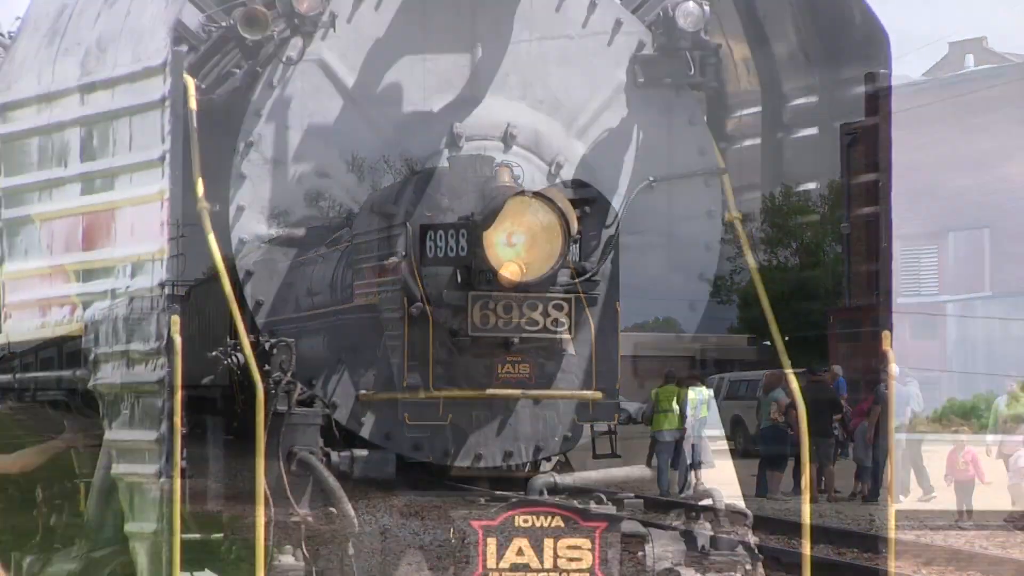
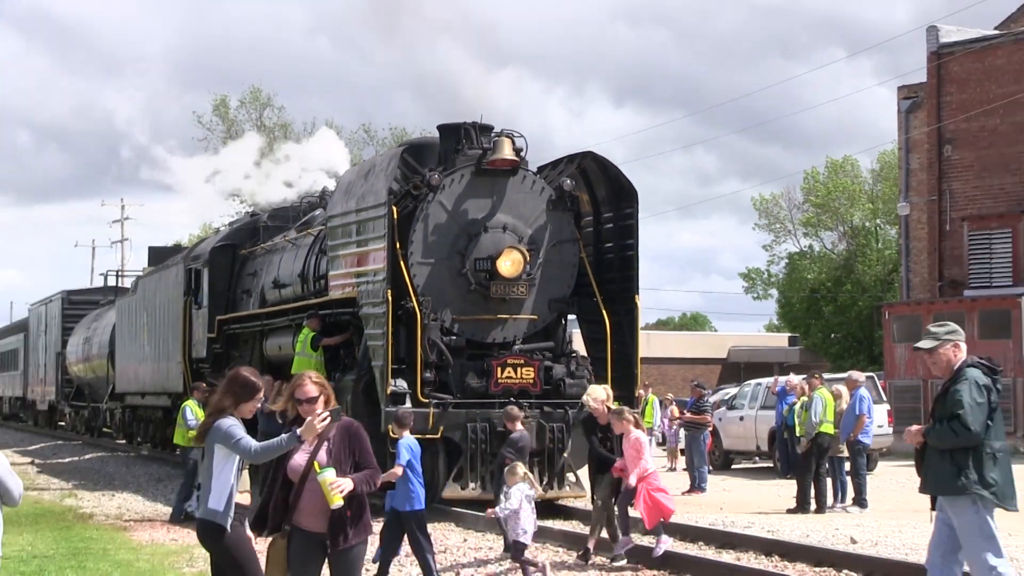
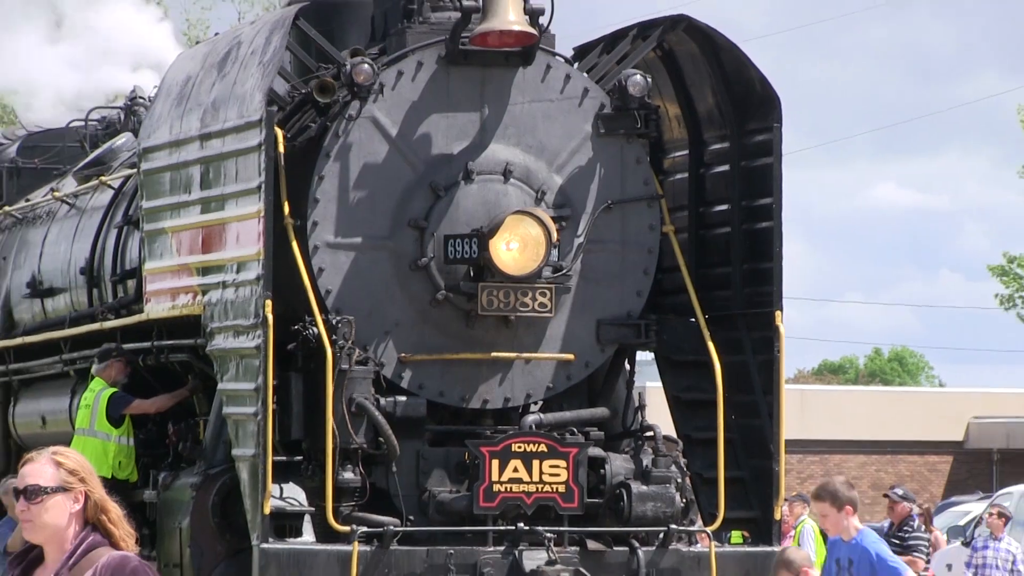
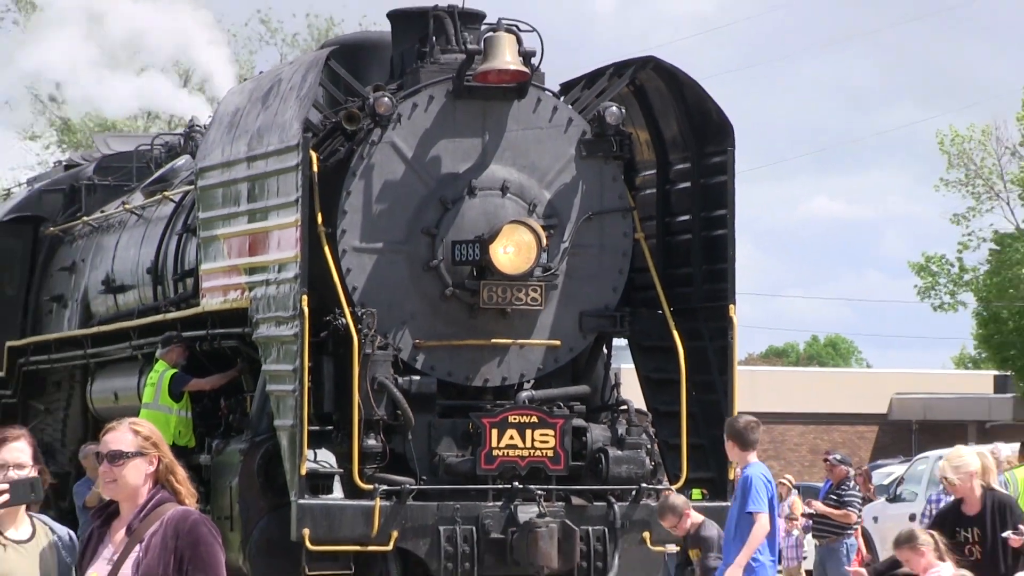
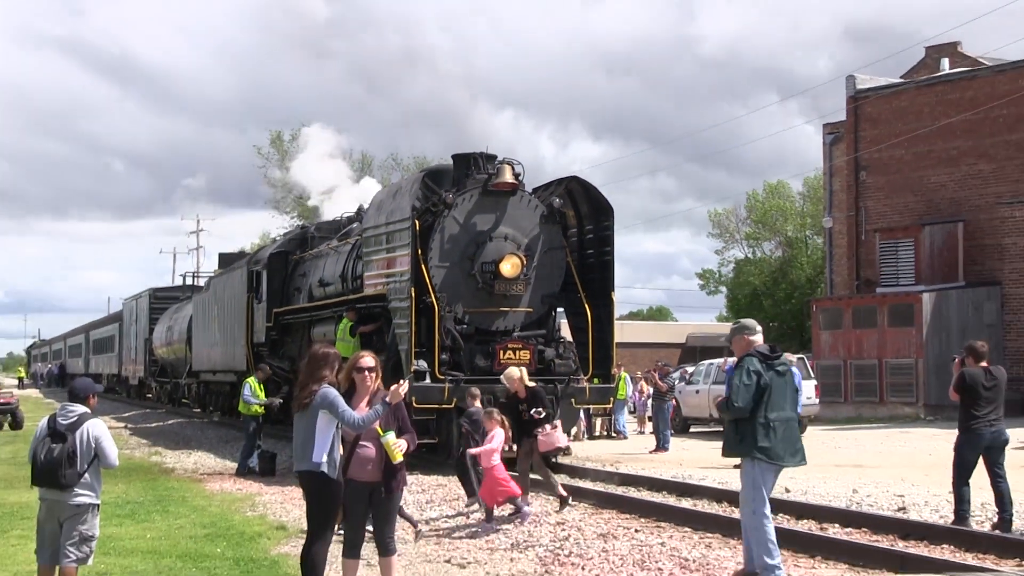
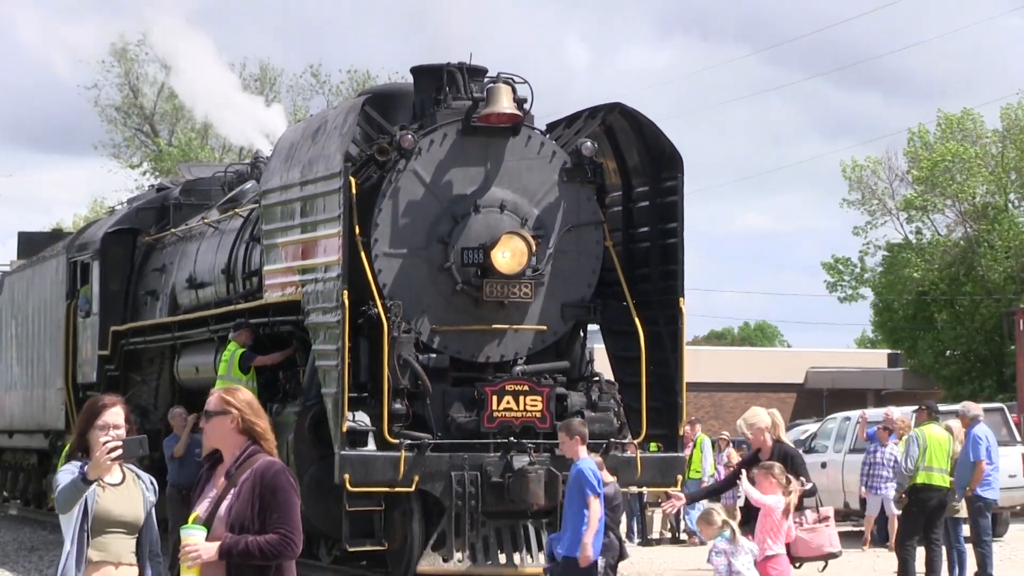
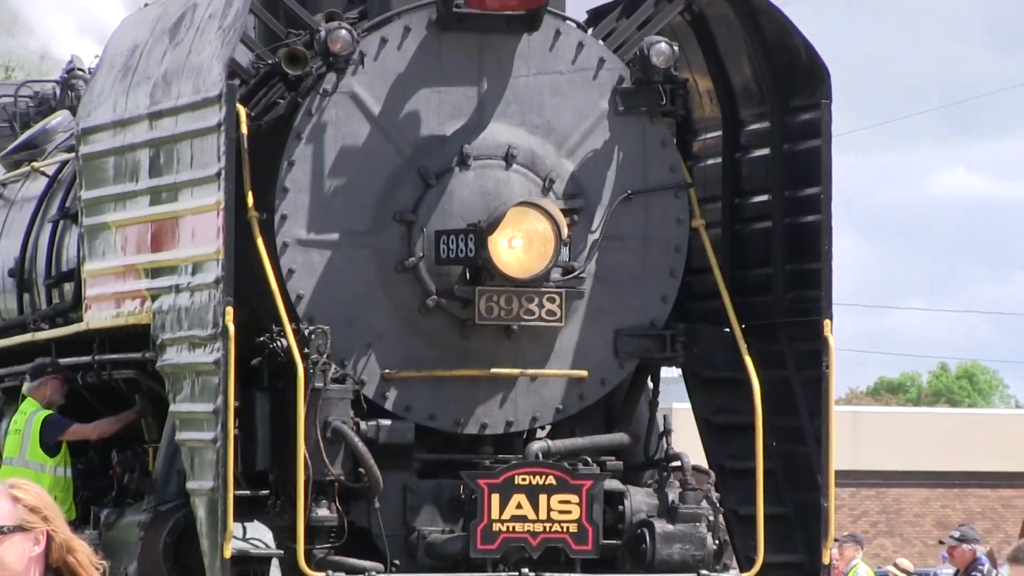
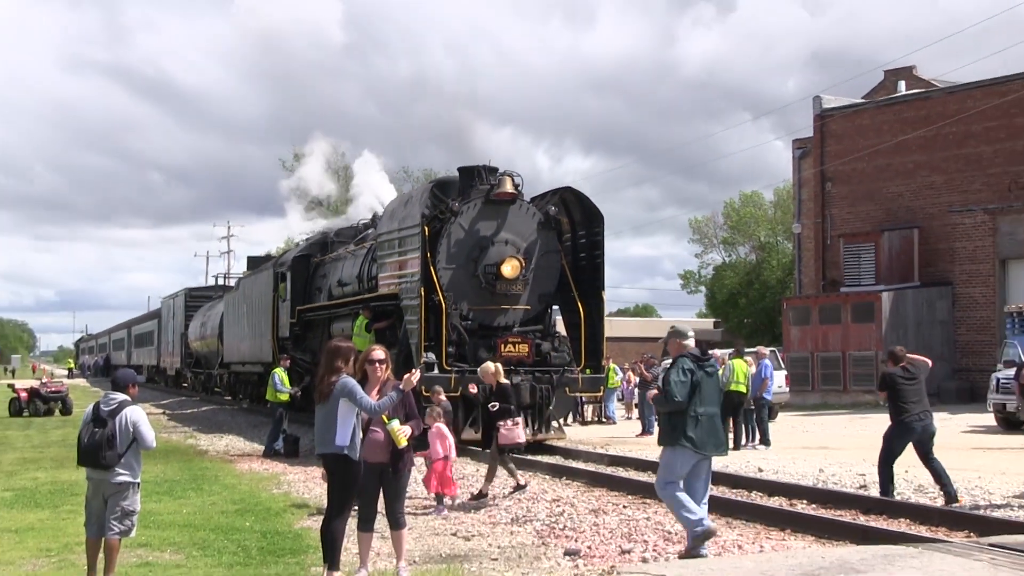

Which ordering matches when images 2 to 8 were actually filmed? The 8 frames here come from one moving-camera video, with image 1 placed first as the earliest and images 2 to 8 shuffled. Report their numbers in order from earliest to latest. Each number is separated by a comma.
7, 3, 4, 6, 2, 5, 8
